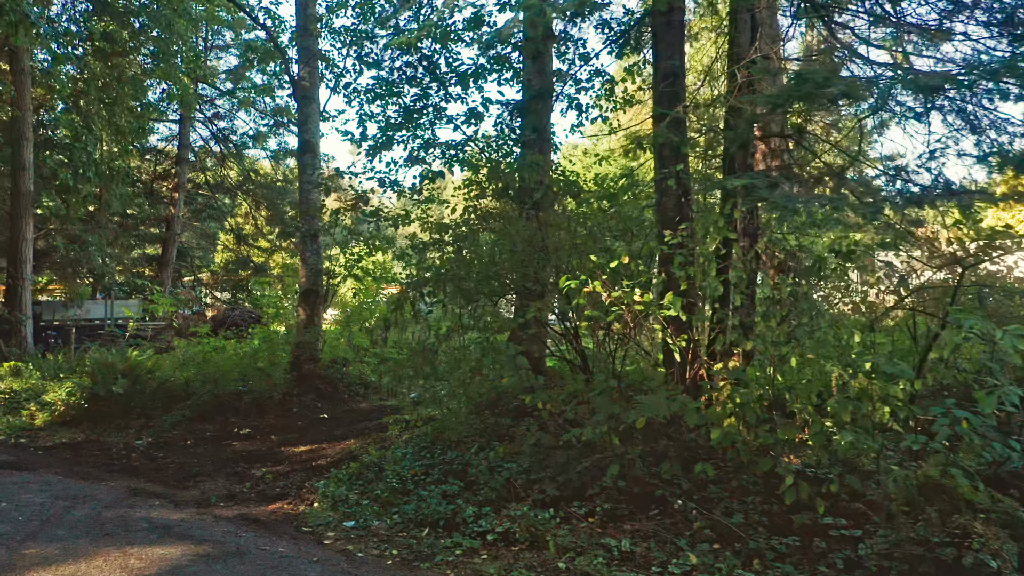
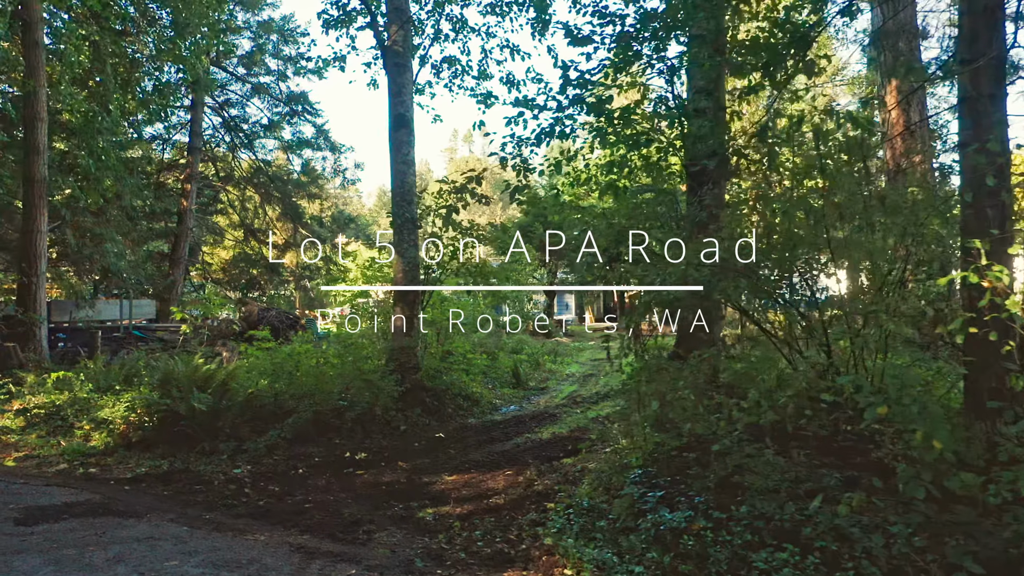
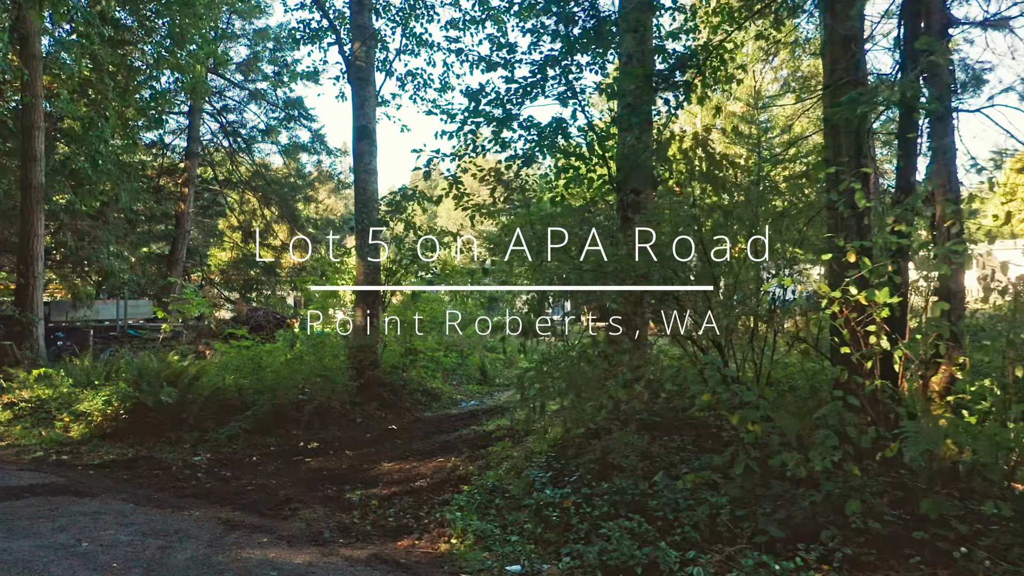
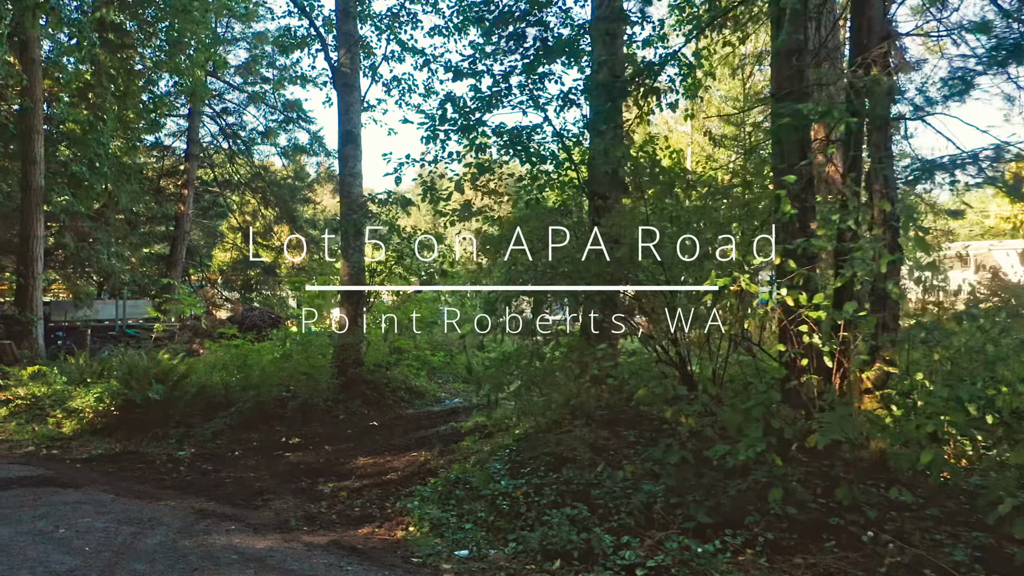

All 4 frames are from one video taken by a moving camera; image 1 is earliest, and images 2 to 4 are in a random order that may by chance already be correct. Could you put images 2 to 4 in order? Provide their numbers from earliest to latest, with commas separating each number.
4, 3, 2
